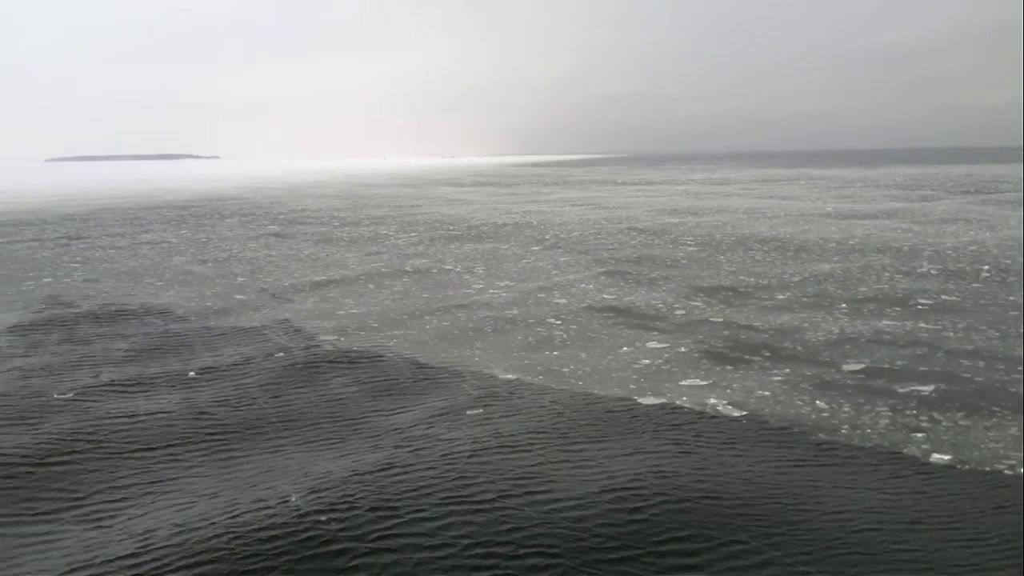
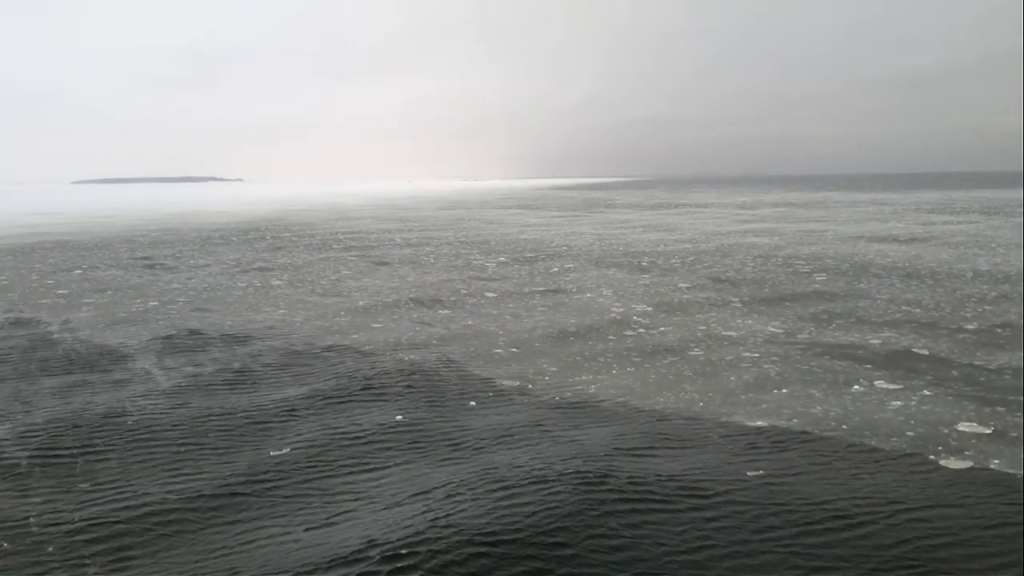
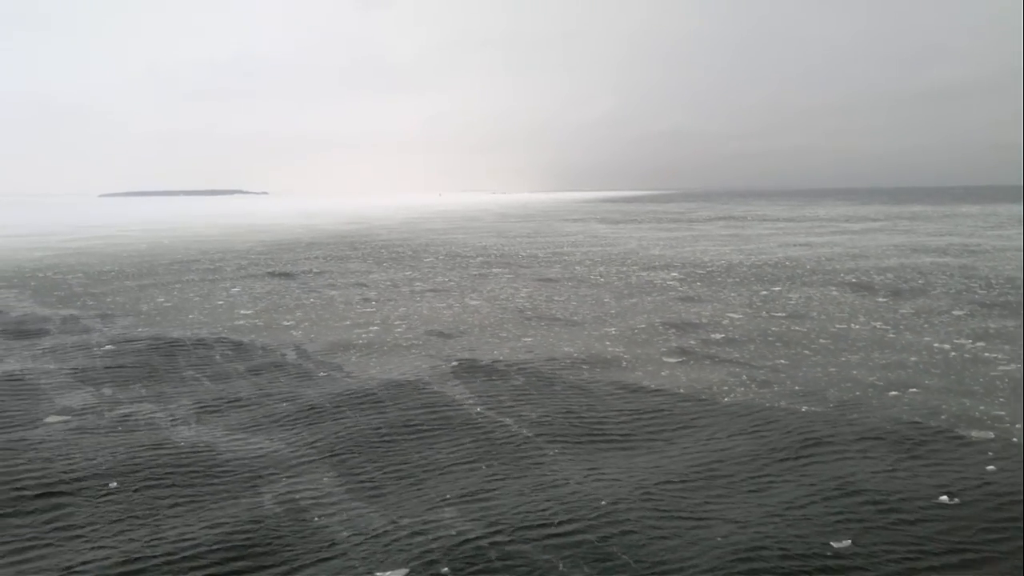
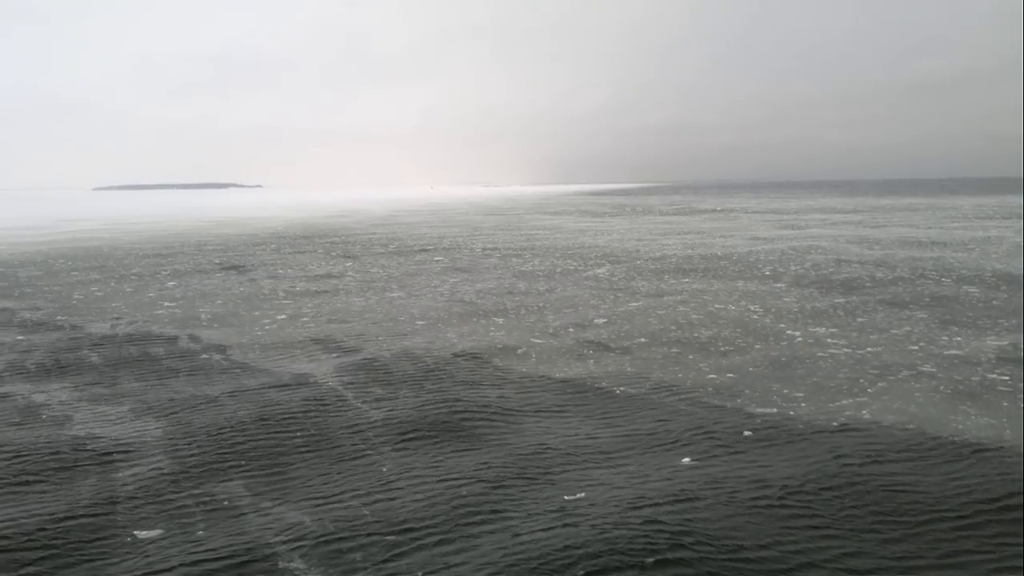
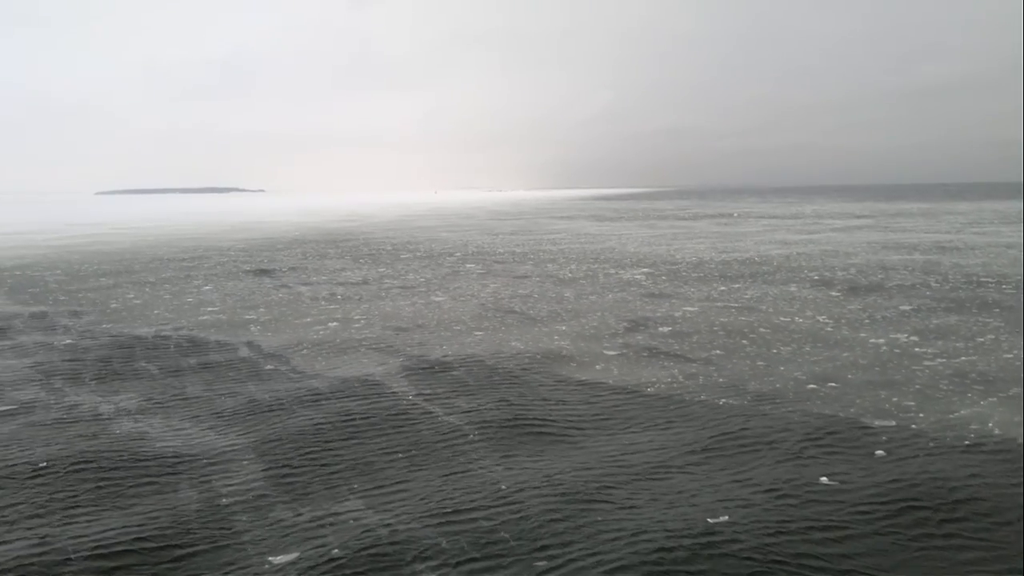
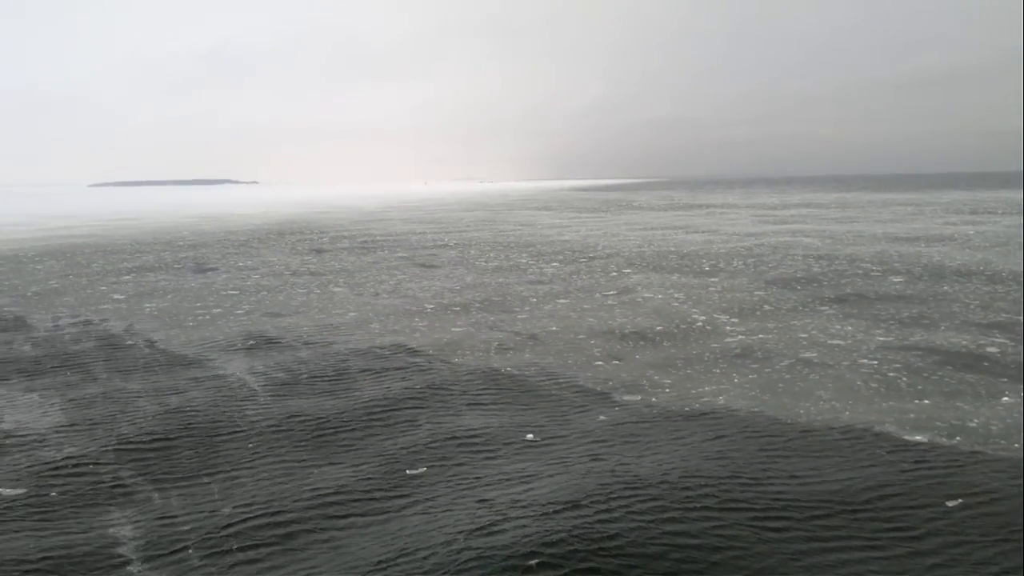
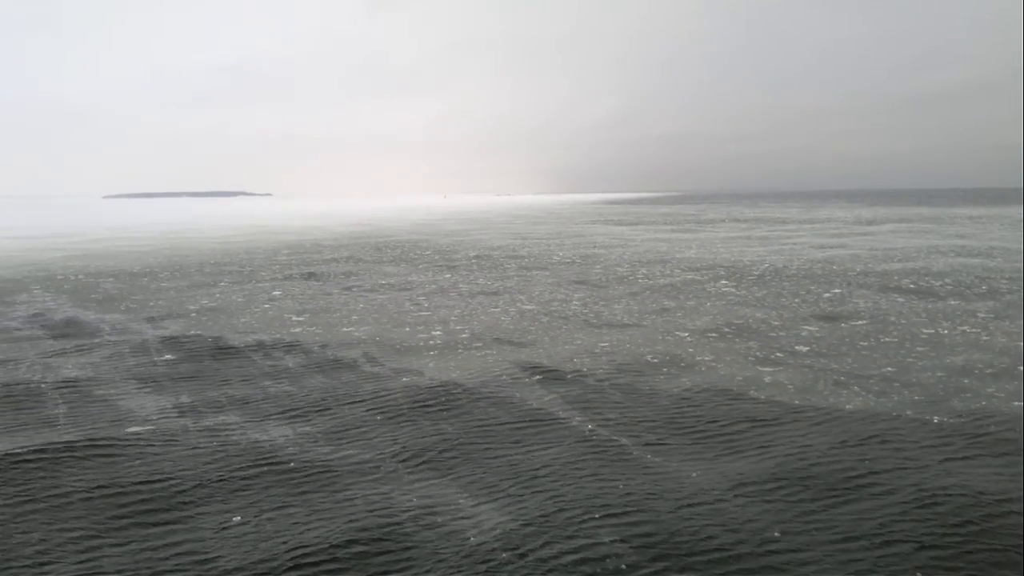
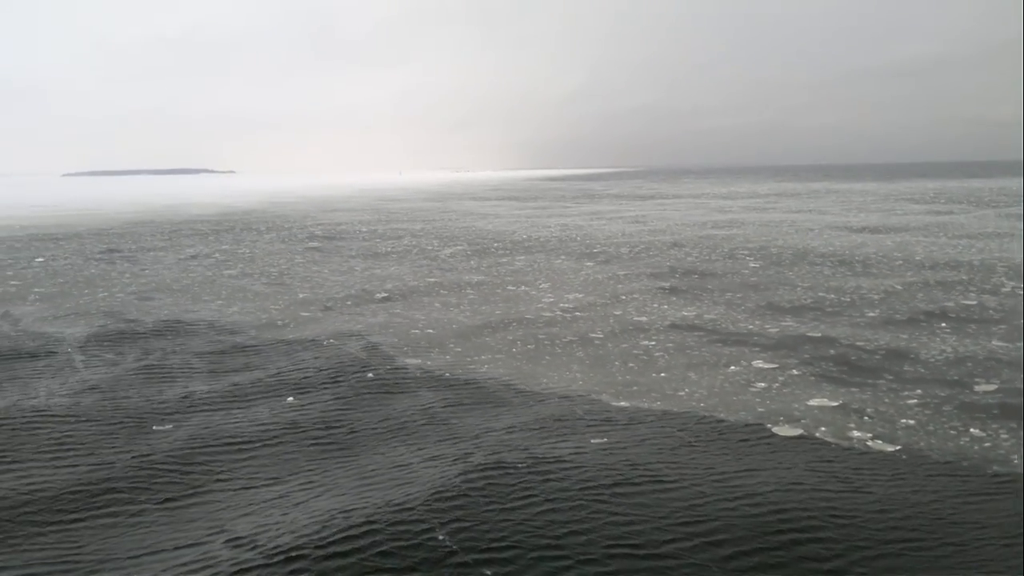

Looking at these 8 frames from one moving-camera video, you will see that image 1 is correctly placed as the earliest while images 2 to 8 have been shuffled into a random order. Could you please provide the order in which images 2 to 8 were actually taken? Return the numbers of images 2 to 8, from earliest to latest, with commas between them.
8, 2, 6, 4, 5, 3, 7
